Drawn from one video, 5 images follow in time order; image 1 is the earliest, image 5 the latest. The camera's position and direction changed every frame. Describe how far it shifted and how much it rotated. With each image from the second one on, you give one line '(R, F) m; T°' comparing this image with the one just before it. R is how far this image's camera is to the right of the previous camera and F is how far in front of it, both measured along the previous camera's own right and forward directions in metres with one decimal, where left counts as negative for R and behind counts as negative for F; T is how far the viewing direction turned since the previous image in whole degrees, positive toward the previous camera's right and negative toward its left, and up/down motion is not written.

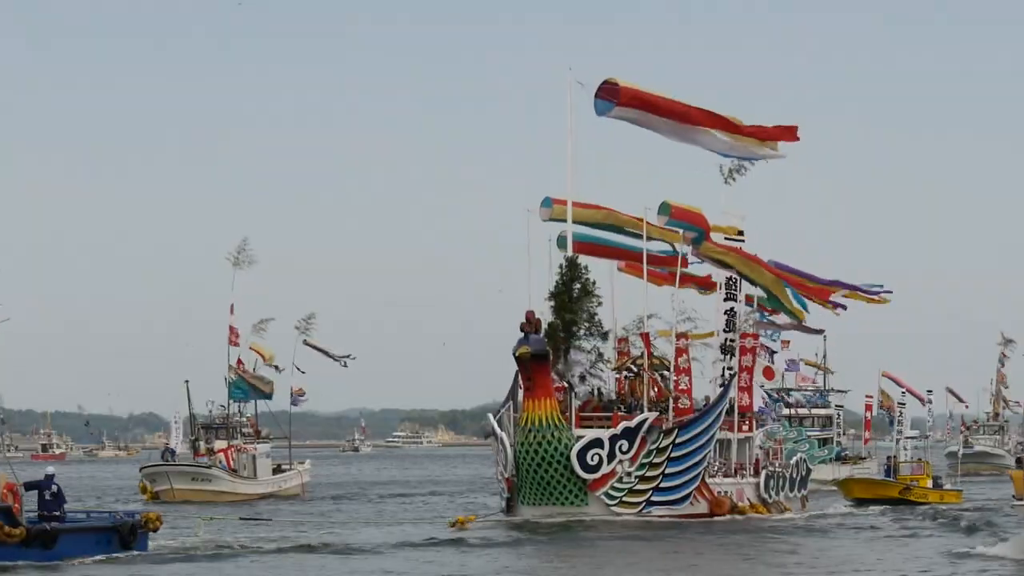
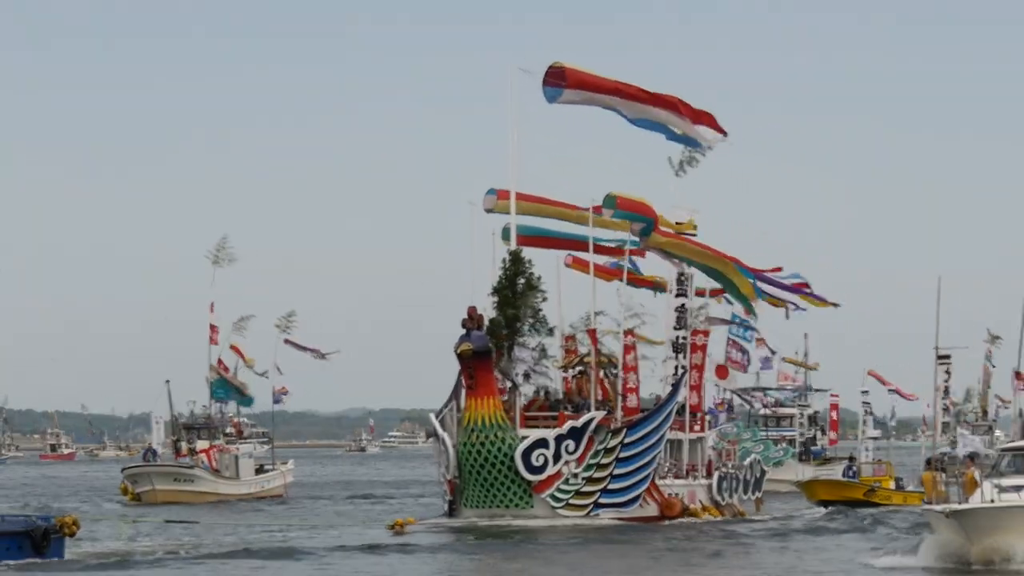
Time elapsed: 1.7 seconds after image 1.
(+1.4, +1.4) m; 0°
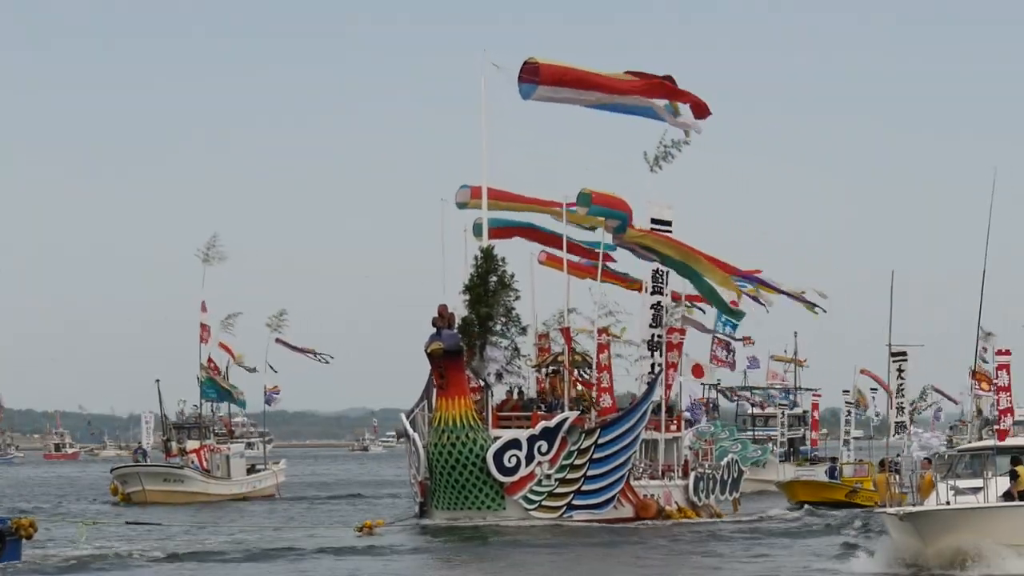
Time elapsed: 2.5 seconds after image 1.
(+0.7, +0.7) m; 0°
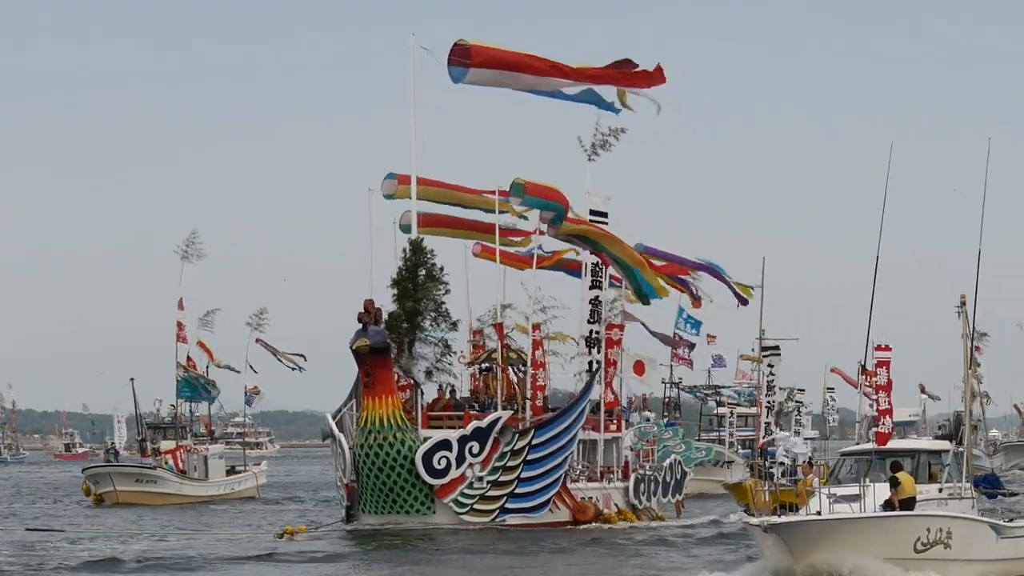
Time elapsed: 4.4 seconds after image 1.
(+1.5, +1.7) m; 0°
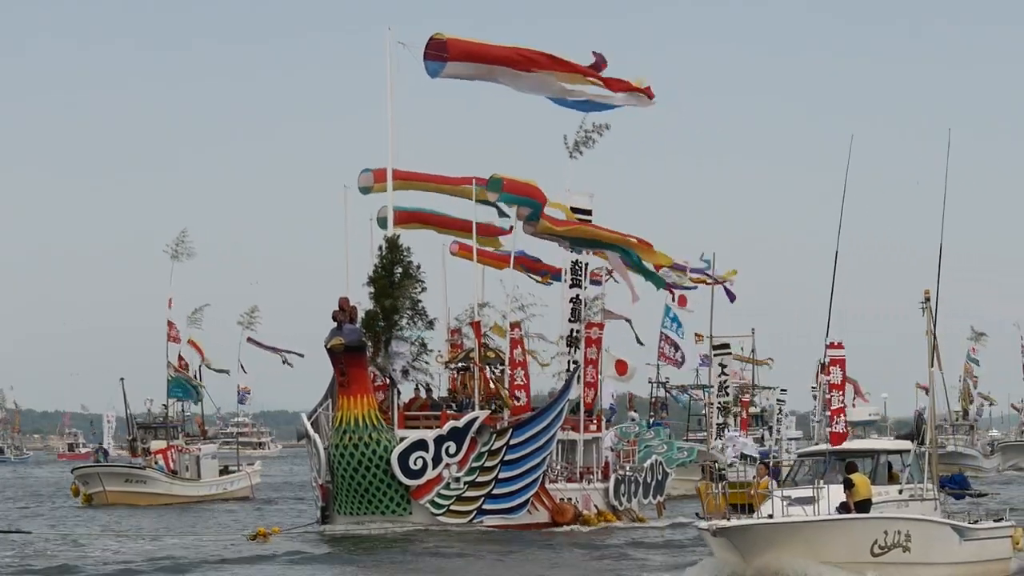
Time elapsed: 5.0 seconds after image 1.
(+0.5, +0.6) m; 0°
